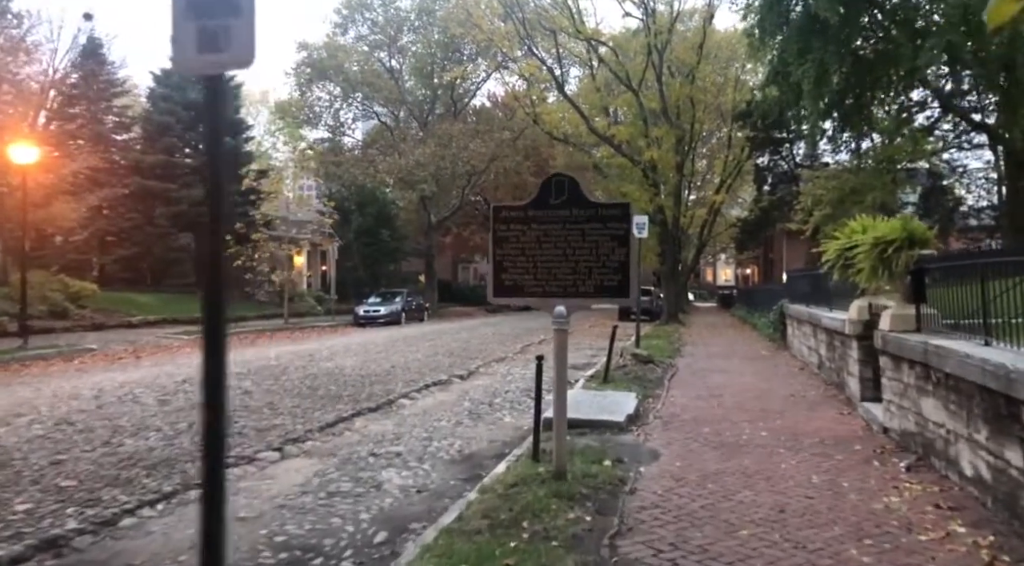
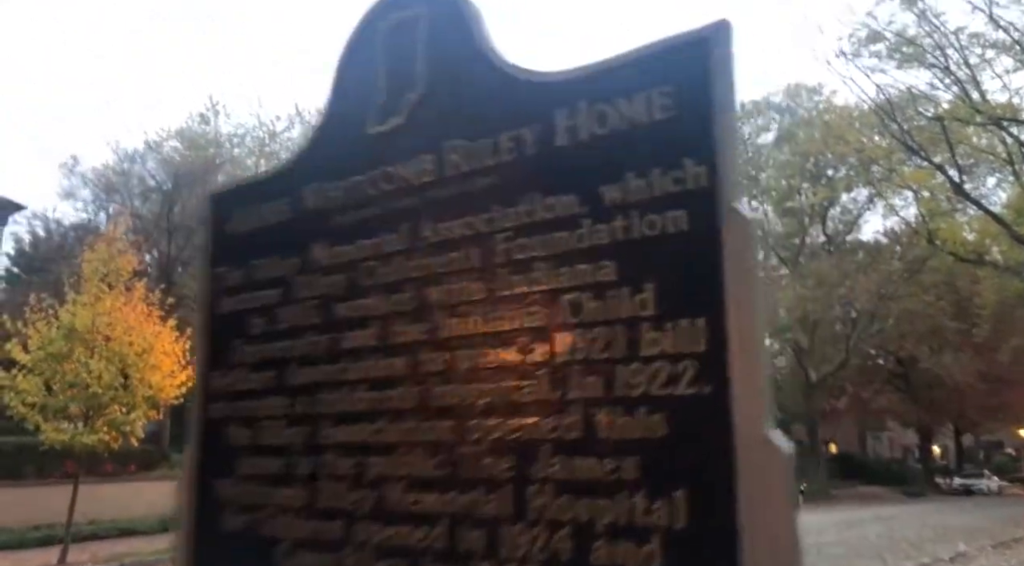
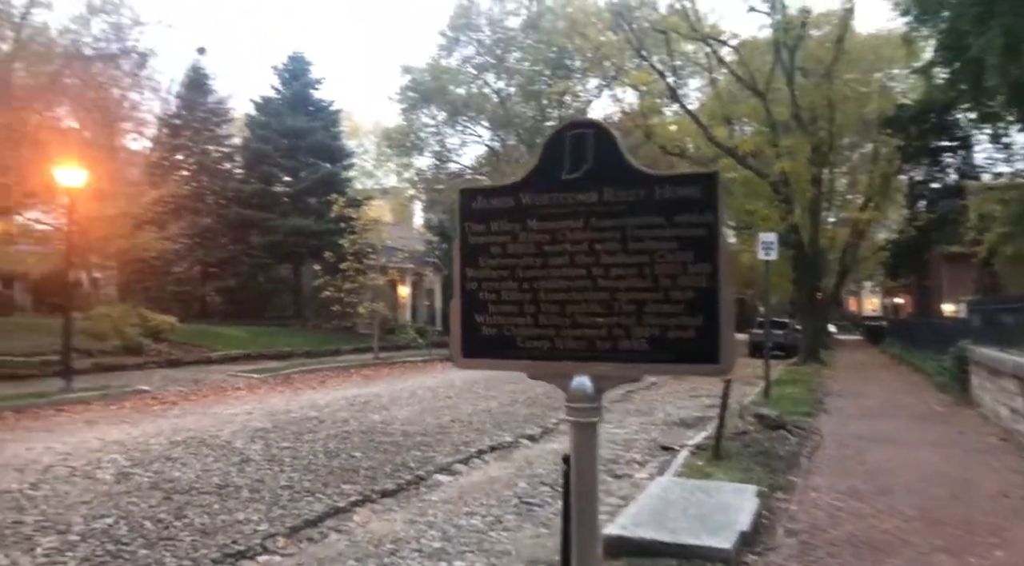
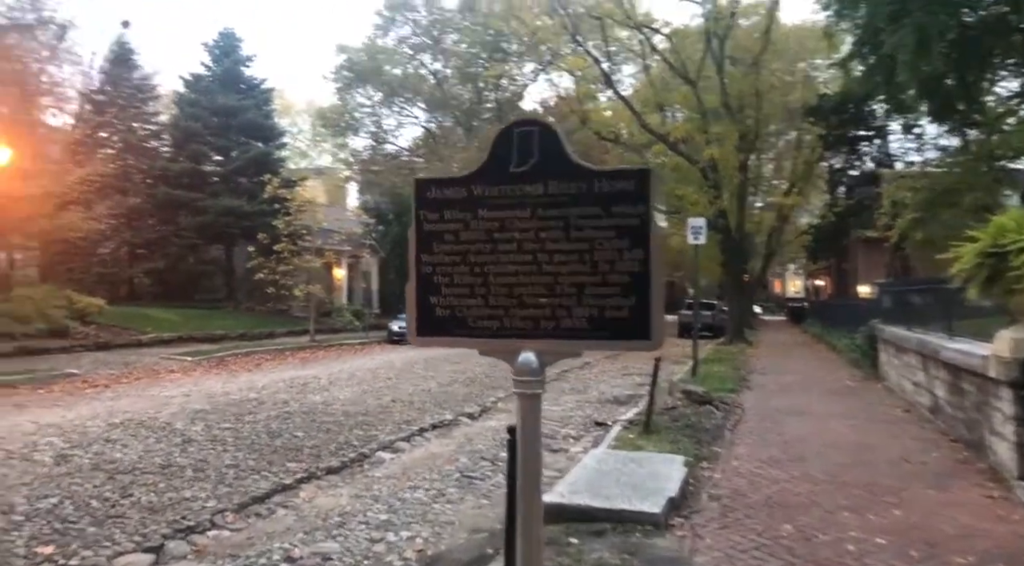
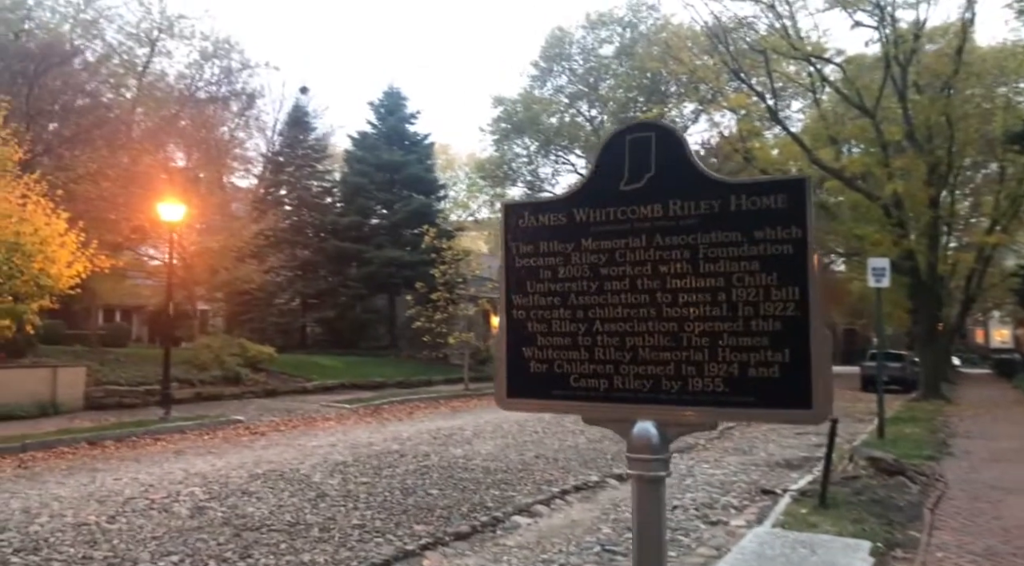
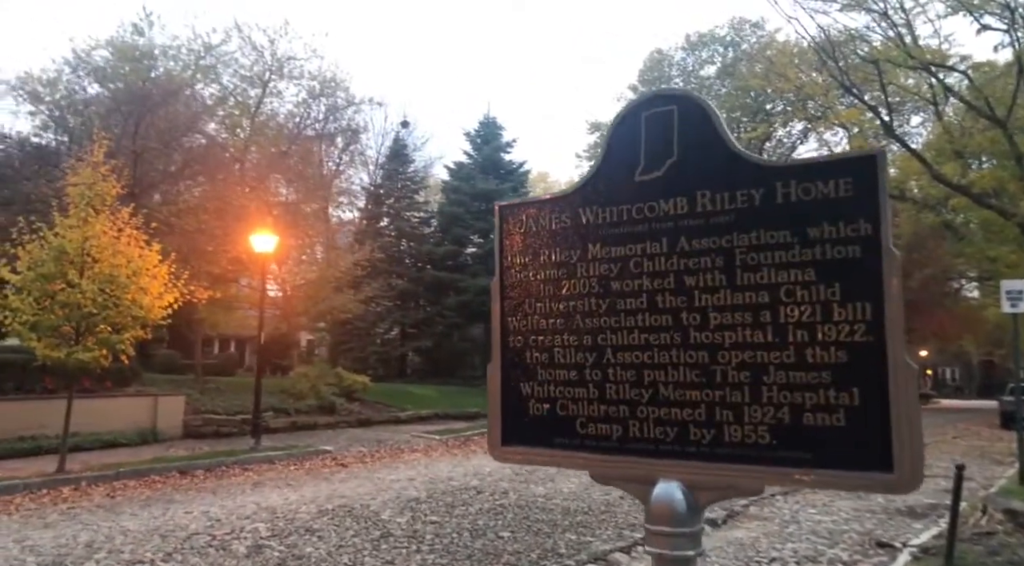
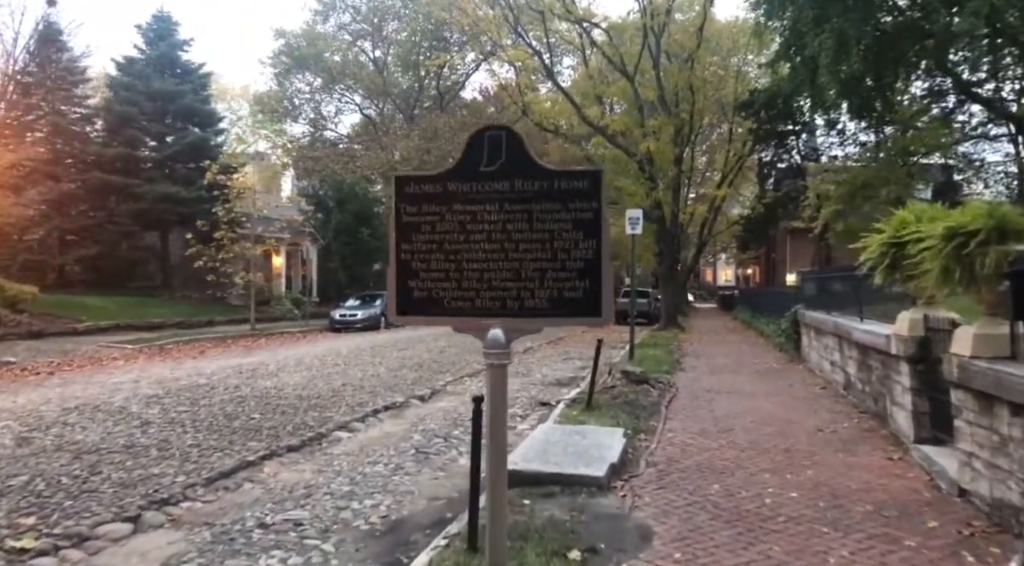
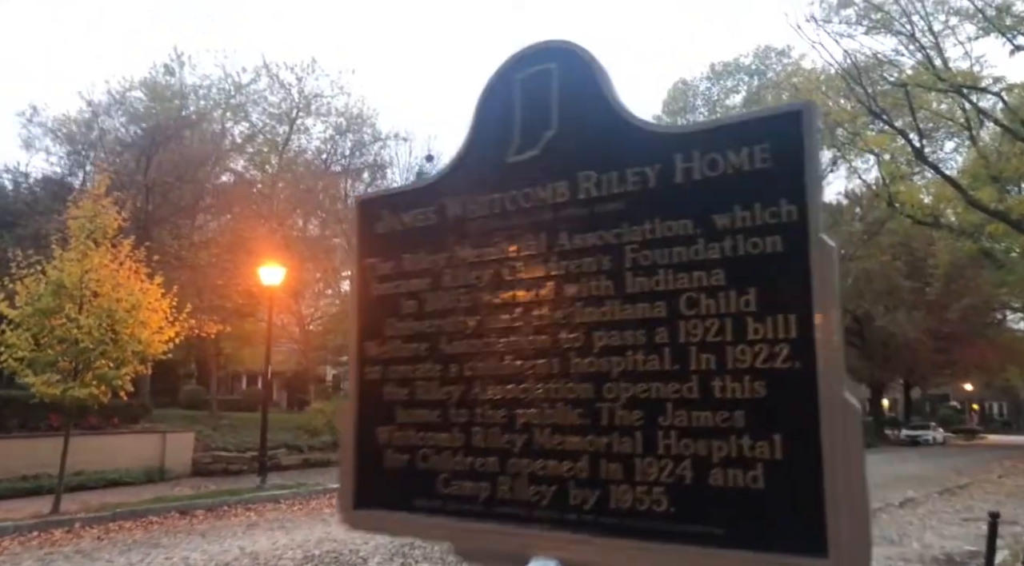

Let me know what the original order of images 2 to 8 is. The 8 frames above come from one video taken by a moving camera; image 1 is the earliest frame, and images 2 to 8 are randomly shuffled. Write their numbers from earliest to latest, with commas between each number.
7, 4, 3, 5, 6, 8, 2
